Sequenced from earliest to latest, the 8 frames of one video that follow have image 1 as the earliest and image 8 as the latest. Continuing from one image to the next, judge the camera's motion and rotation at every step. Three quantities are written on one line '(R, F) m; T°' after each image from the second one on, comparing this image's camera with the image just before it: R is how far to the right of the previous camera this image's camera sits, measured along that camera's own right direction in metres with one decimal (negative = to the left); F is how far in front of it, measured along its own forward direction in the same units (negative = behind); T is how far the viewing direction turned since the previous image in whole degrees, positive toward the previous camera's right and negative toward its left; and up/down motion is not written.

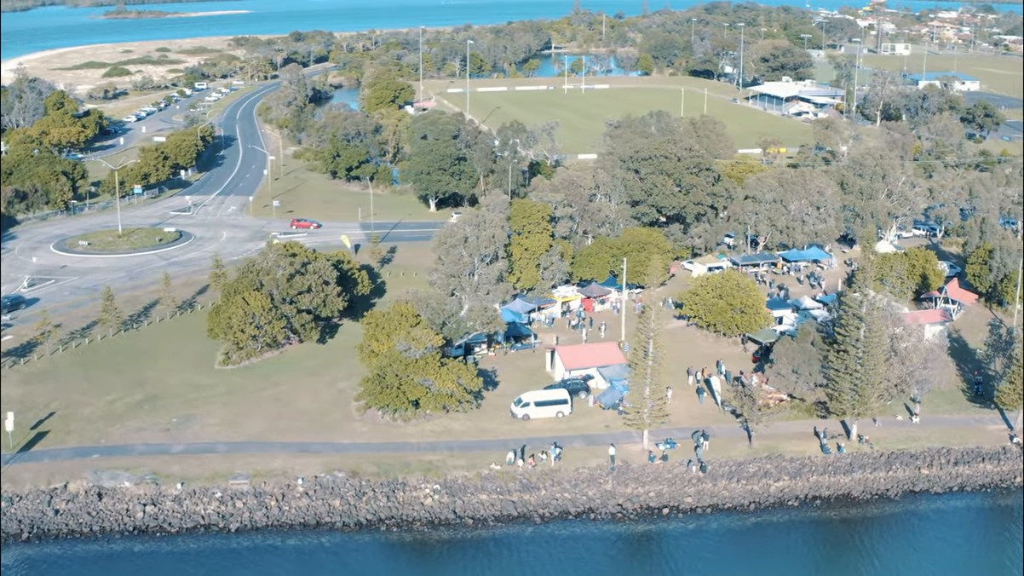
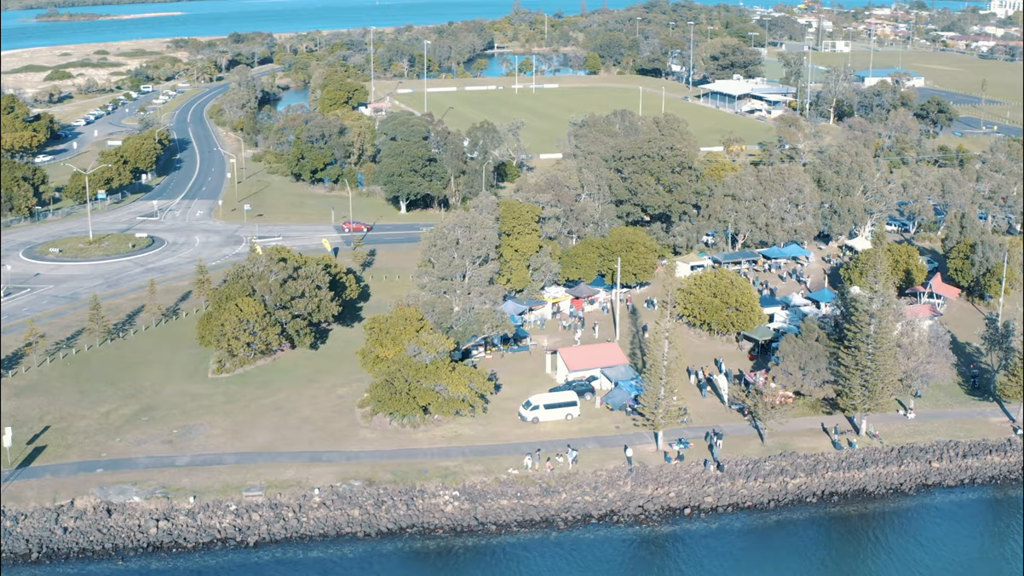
(-1.2, +0.3) m; +3°
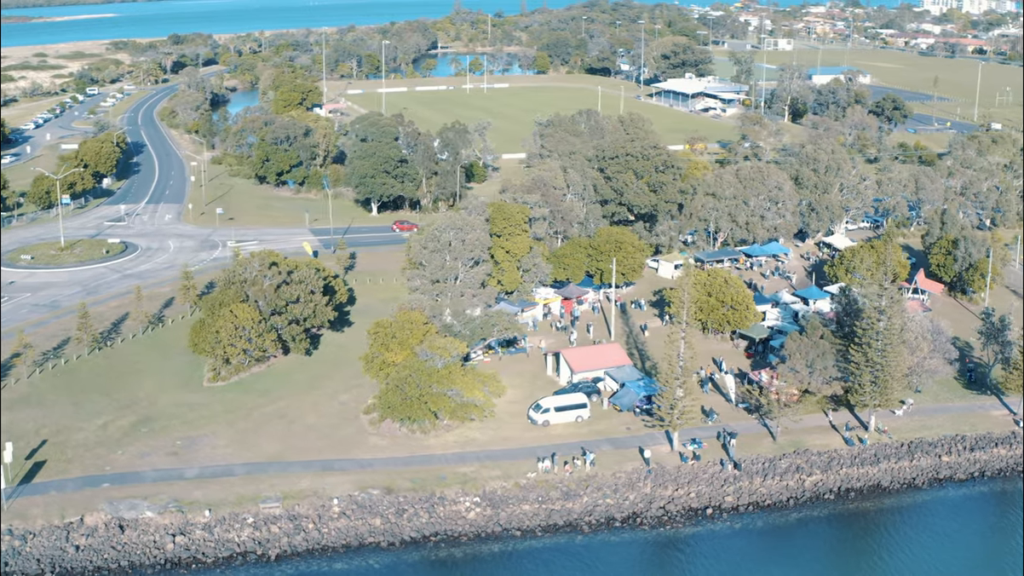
(-1.2, +0.3) m; +3°
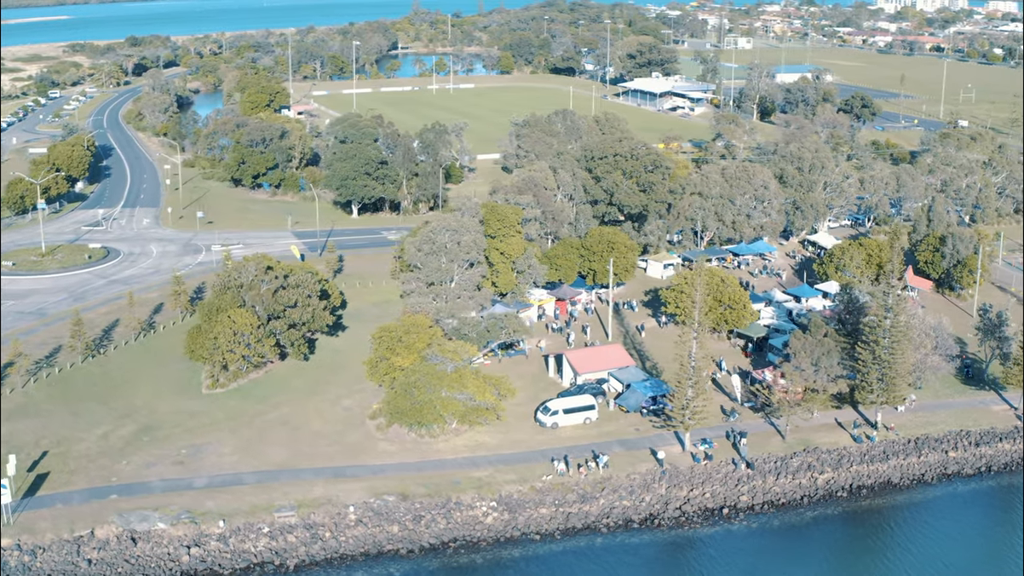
(-0.8, +0.2) m; +2°
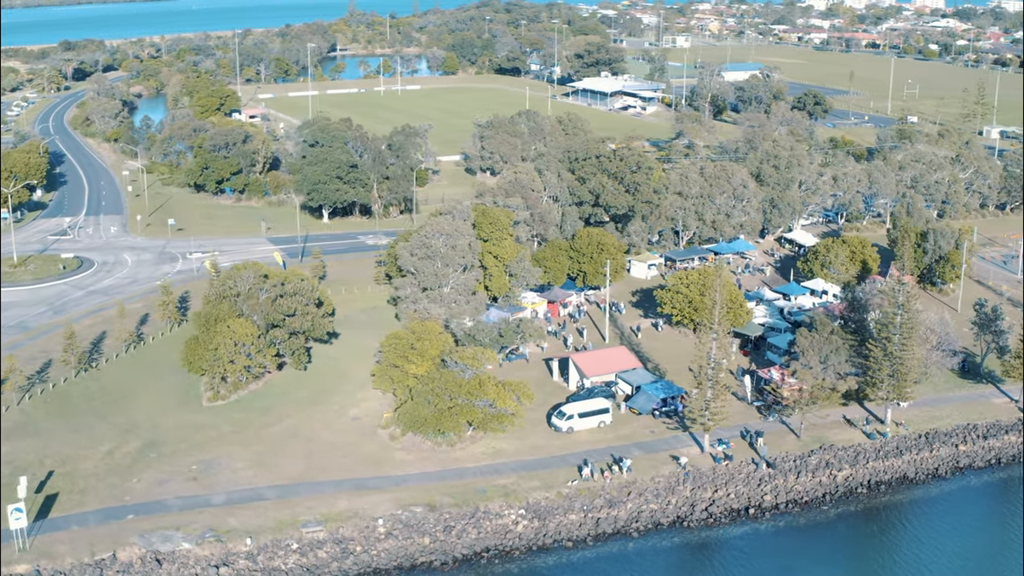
(-1.3, +0.2) m; +3°
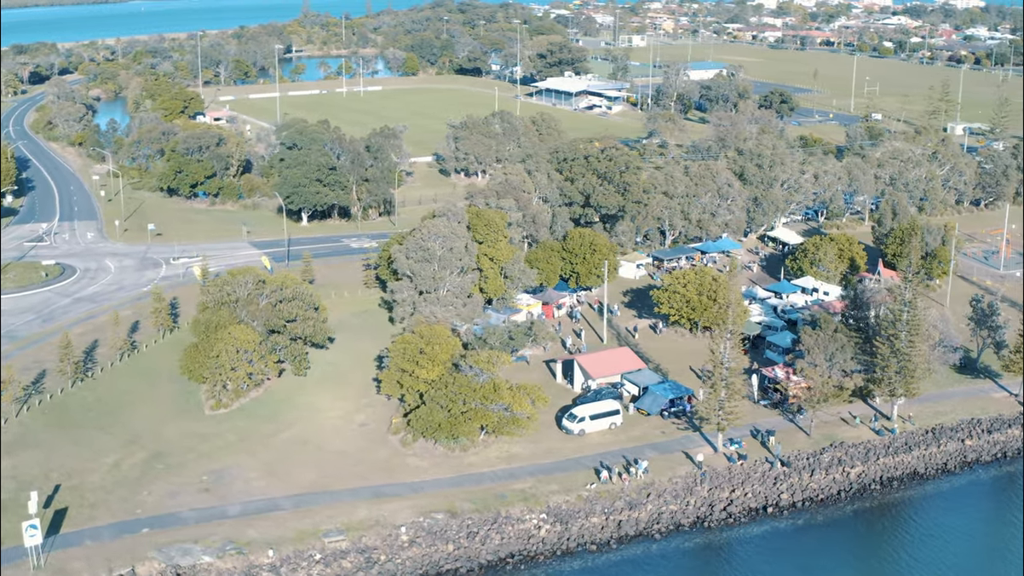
(-0.9, +0.1) m; +2°
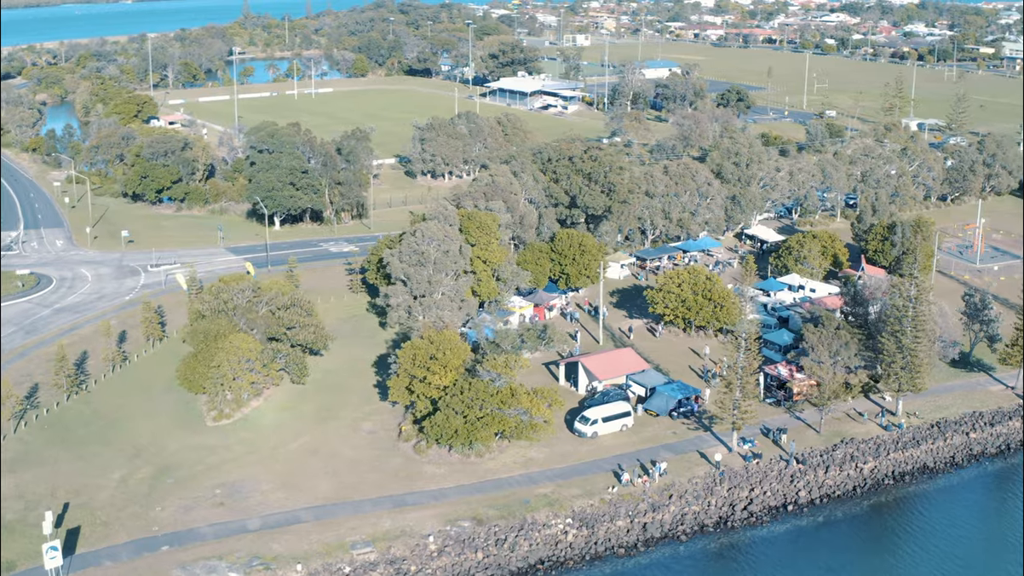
(-1.2, +0.1) m; +3°
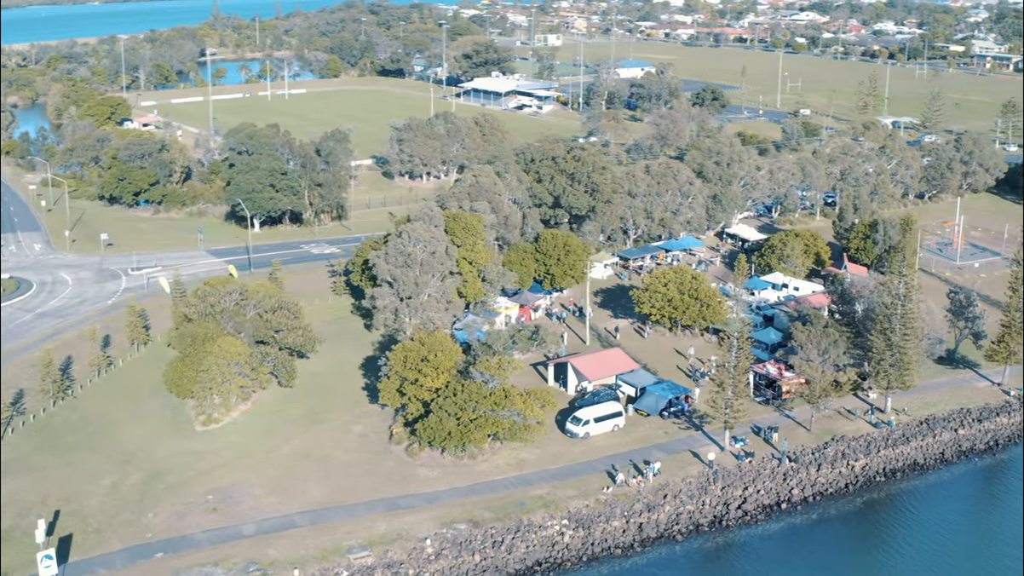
(-0.3, 0.0) m; +1°
